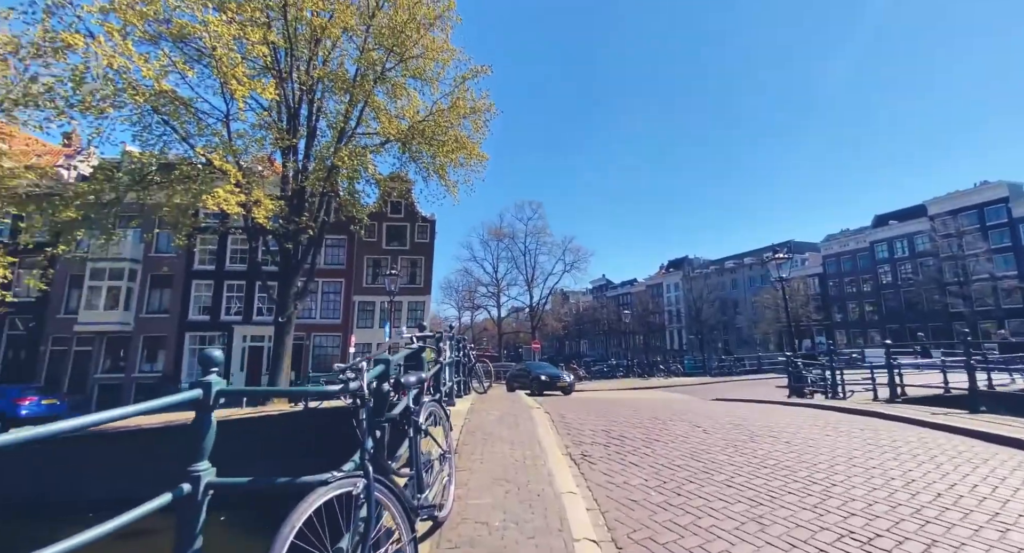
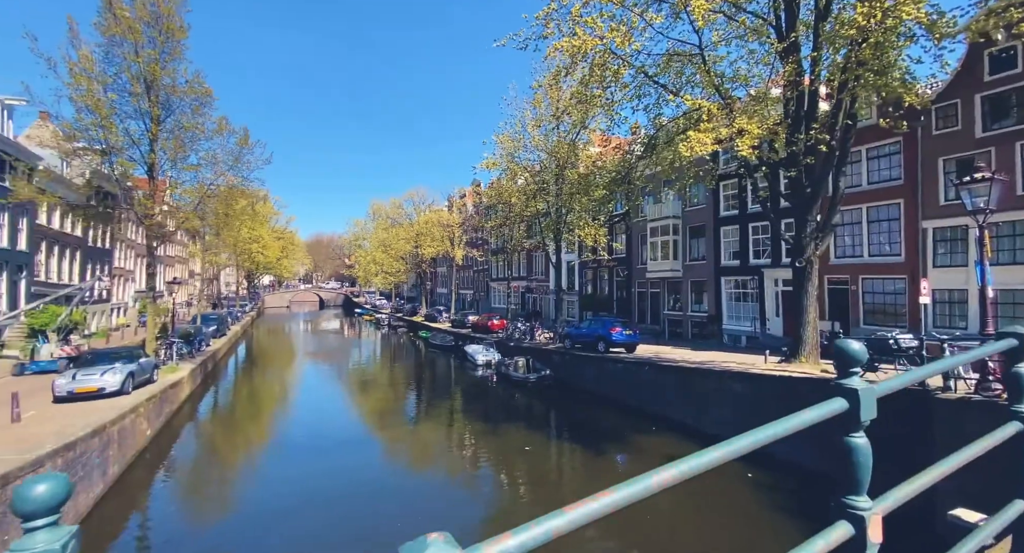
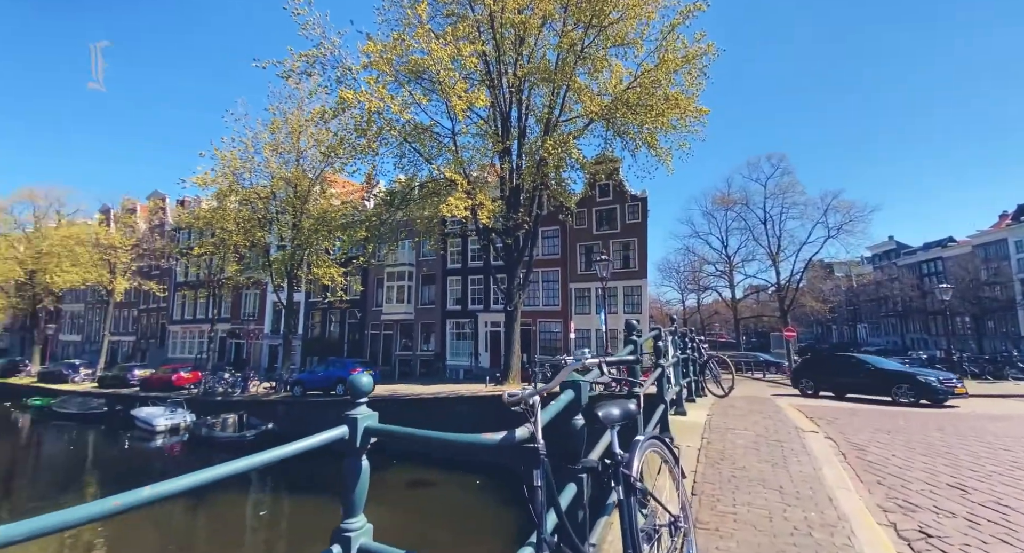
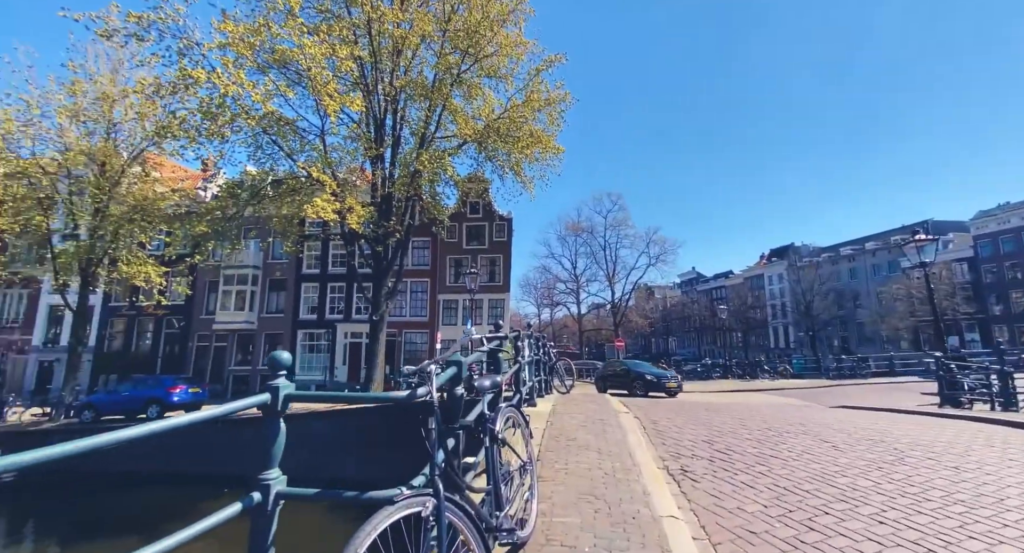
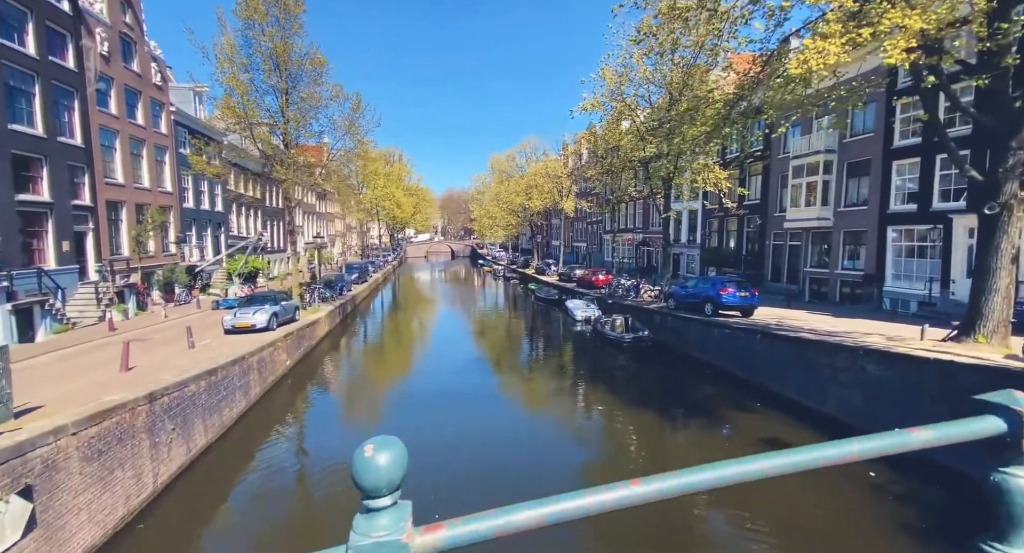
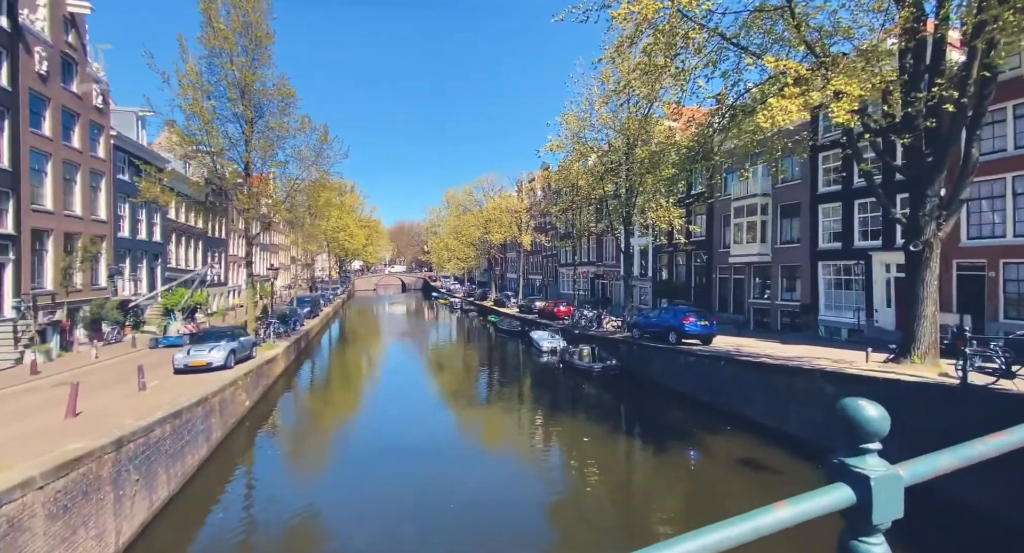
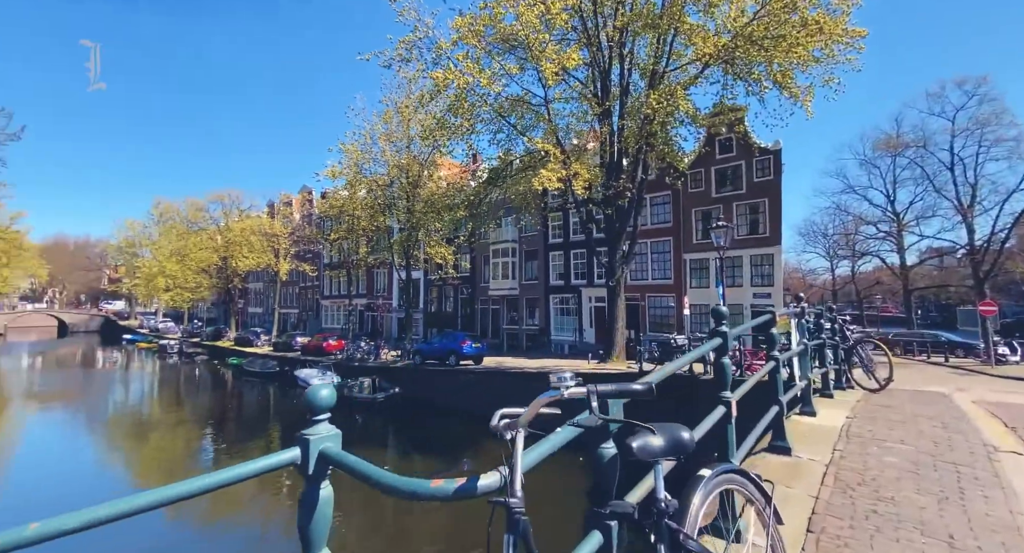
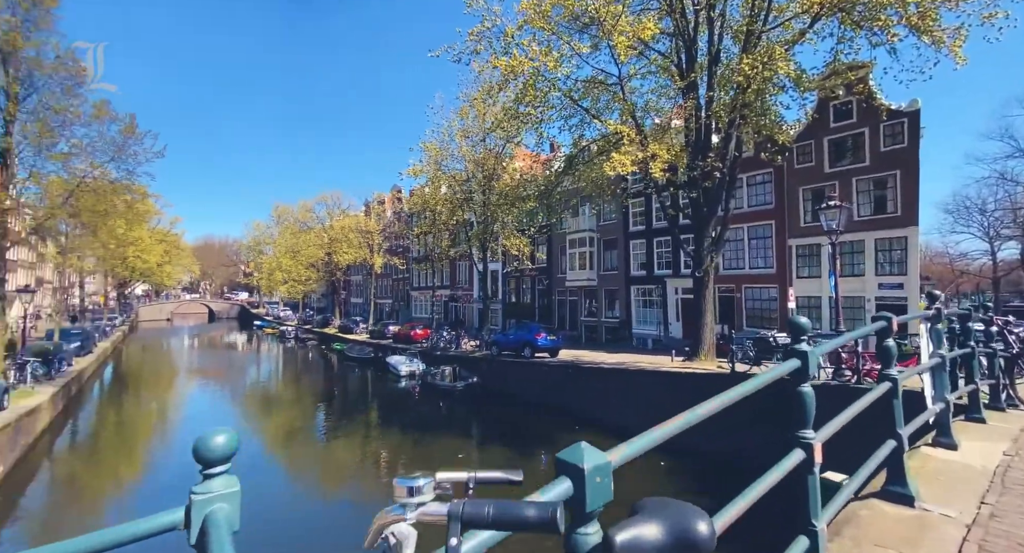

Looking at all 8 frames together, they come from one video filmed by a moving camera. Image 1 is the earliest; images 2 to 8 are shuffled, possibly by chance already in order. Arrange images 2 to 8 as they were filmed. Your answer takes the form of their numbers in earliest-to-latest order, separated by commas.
4, 3, 7, 8, 2, 6, 5
